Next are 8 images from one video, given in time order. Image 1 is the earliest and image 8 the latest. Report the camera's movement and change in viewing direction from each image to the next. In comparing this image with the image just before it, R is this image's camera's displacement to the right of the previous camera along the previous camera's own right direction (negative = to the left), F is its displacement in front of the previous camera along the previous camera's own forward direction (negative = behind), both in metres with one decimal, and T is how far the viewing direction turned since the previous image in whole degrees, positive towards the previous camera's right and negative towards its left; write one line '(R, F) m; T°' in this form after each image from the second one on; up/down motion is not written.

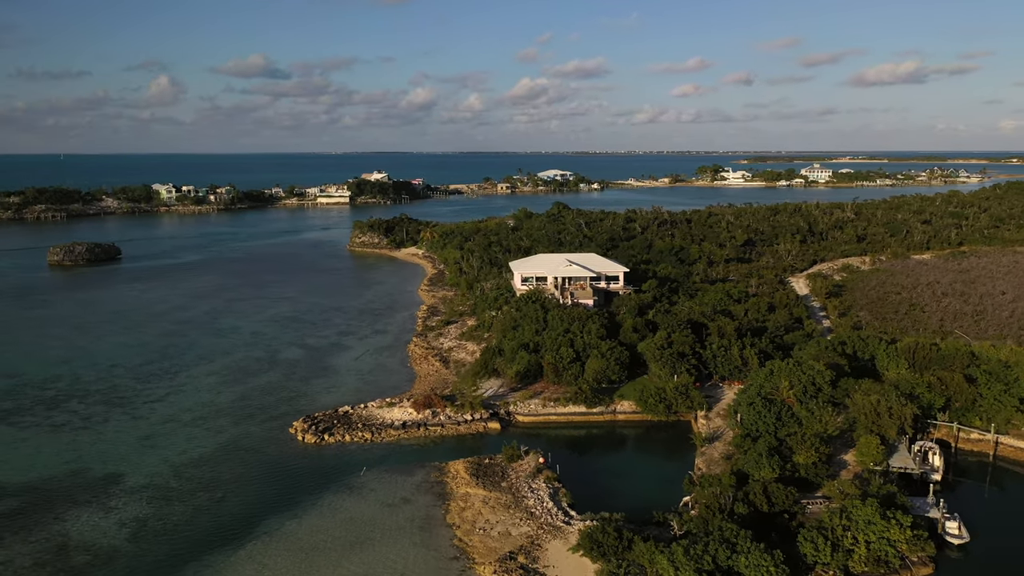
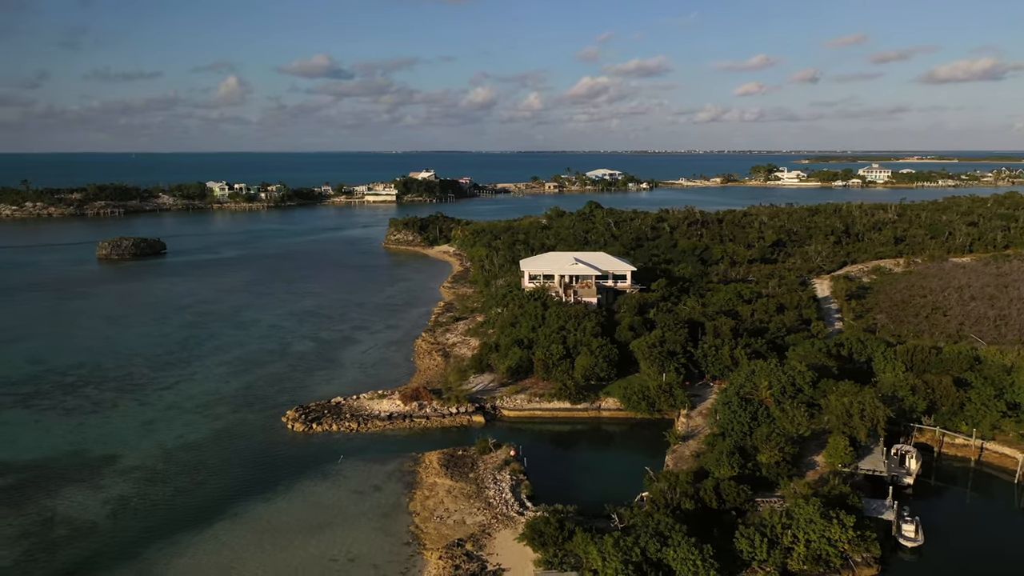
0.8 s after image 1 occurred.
(+1.6, -0.3) m; -4°
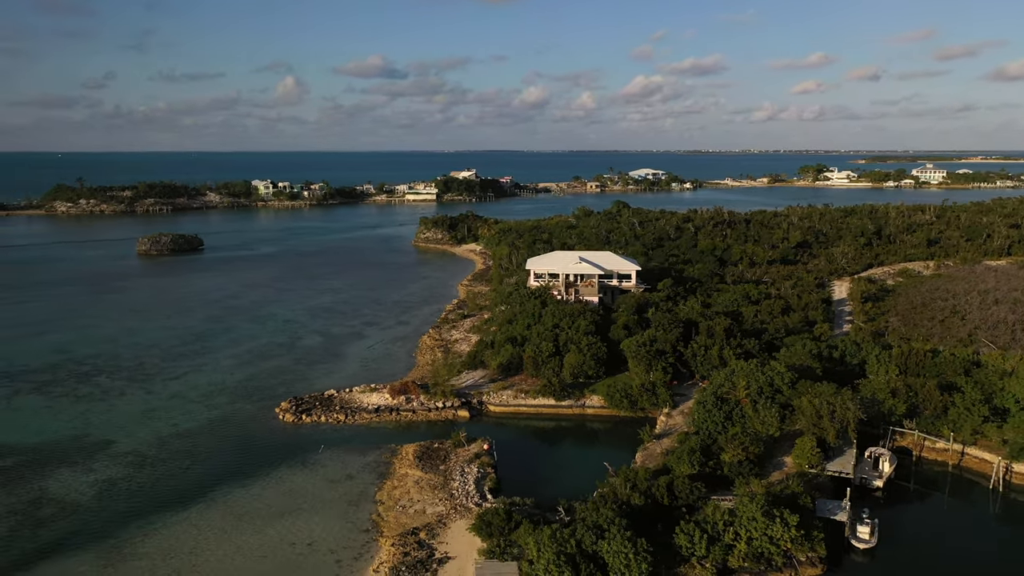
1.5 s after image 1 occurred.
(+1.5, -0.3) m; -3°
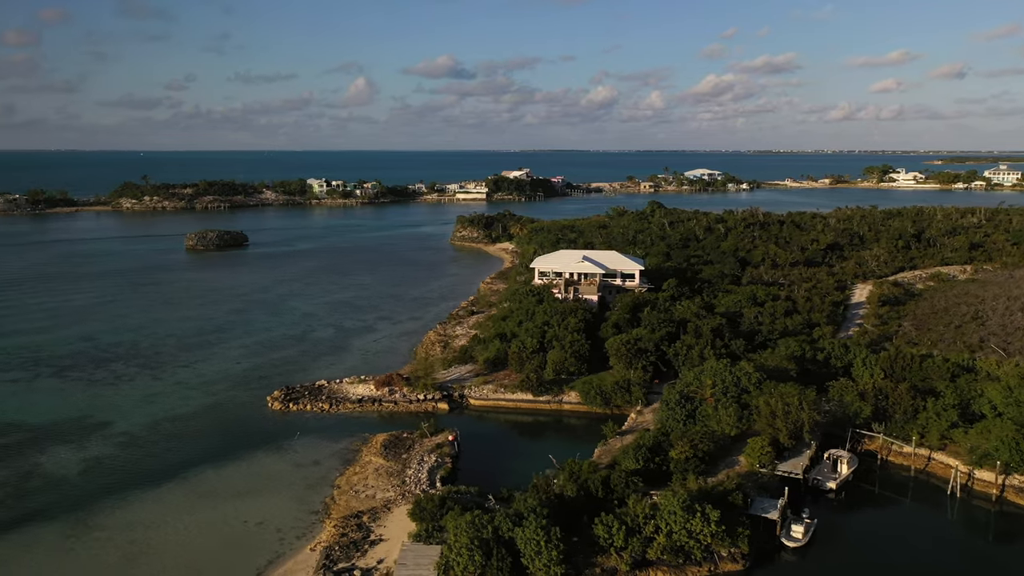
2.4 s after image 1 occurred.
(+1.9, -0.4) m; -4°
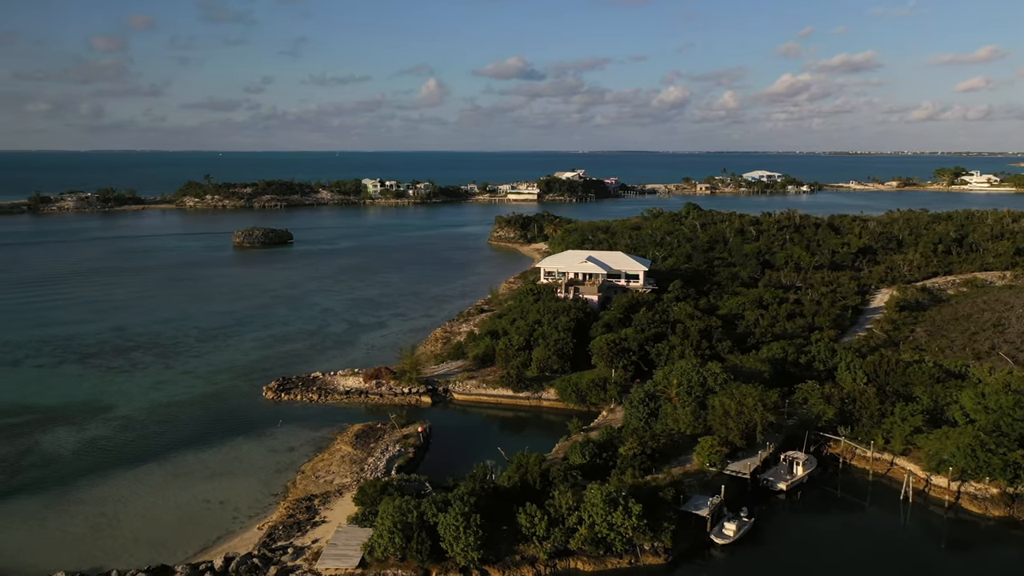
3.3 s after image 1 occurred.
(+2.0, -0.4) m; -5°
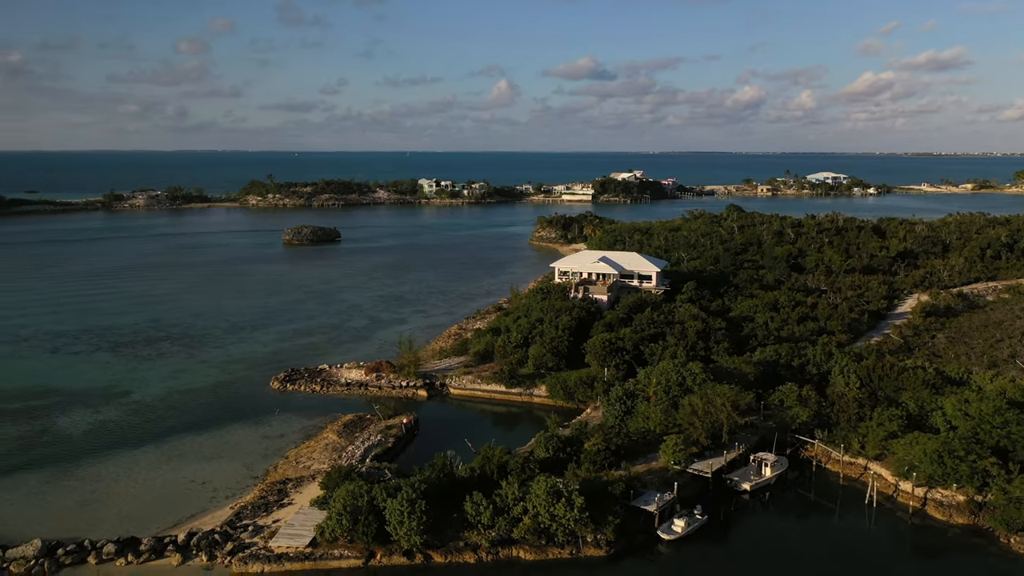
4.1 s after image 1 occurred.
(+1.8, -0.4) m; -5°
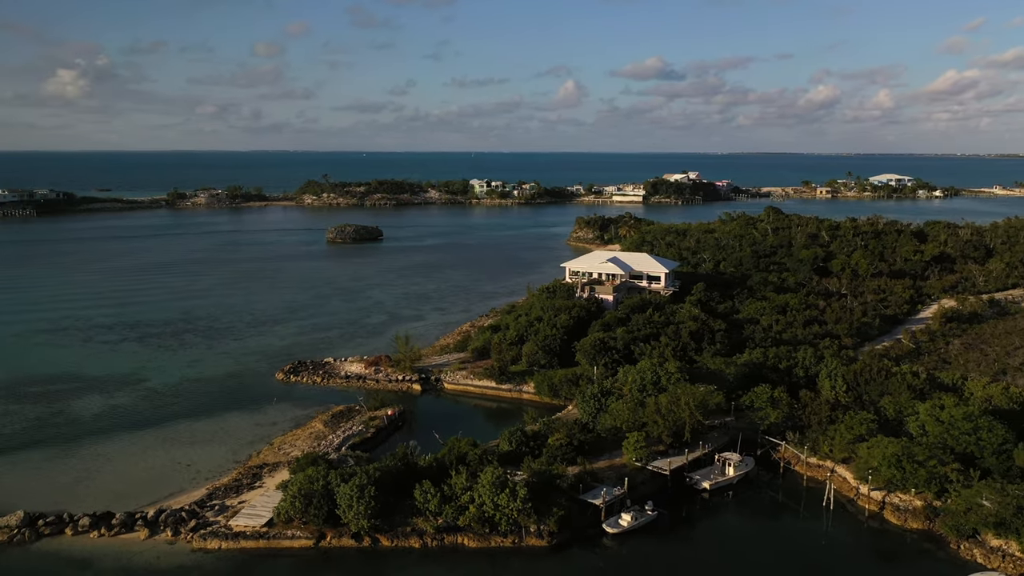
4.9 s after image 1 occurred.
(+1.8, -0.4) m; -4°
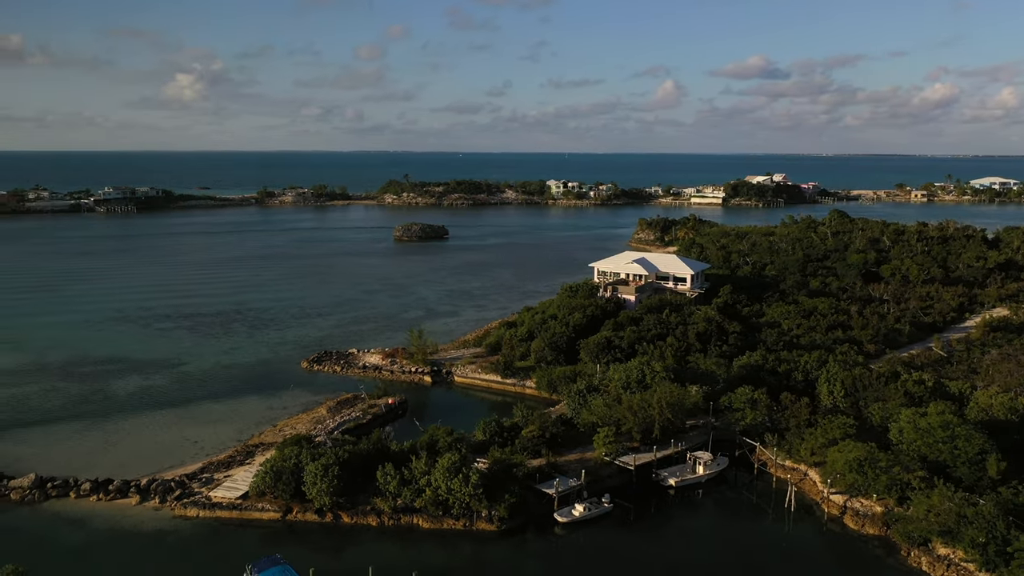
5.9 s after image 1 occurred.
(+2.2, -0.5) m; -6°
